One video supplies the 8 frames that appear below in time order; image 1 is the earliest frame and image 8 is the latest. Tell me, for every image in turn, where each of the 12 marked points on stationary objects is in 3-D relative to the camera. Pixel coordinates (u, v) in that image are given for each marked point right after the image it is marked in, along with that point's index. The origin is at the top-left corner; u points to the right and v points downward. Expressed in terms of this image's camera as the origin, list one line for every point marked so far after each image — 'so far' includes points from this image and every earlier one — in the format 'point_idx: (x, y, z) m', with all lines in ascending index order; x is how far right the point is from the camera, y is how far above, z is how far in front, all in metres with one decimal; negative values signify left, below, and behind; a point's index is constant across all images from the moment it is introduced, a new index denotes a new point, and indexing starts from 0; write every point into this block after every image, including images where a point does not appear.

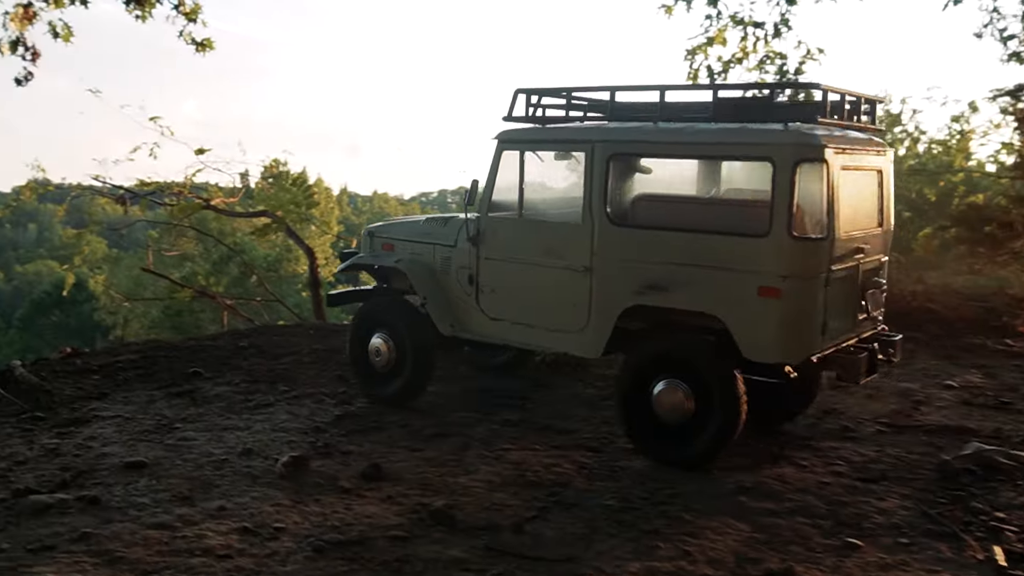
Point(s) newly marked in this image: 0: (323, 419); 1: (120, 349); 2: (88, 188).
0: (-1.1, -0.8, +6.0) m
1: (-3.1, -0.5, +8.1) m
2: (-6.3, +1.6, +14.9) m
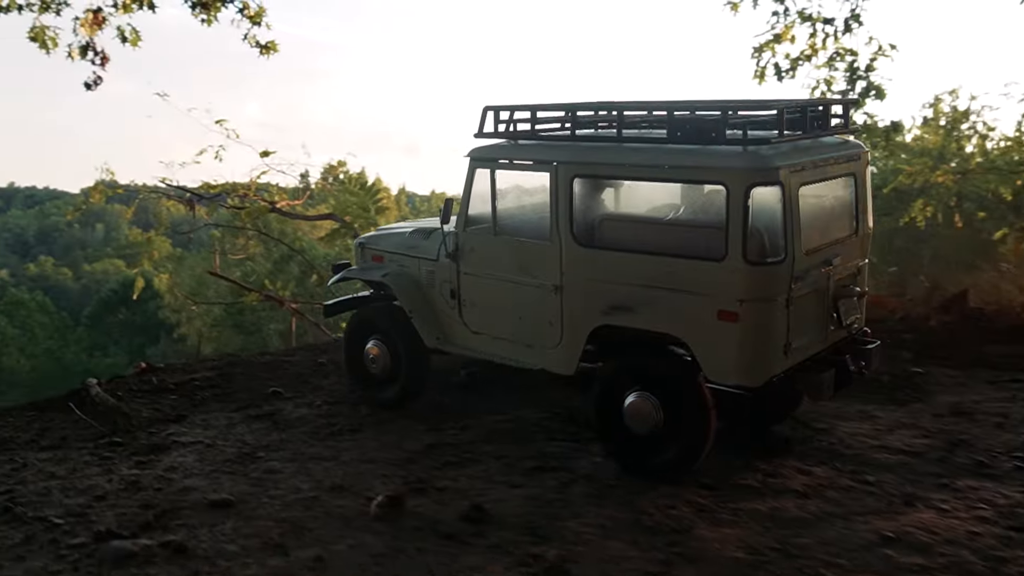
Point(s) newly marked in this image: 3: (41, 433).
0: (-0.6, -0.9, +5.7) m
1: (-2.5, -0.6, +7.8) m
2: (-5.2, +1.5, +14.8) m
3: (-2.8, -0.9, +6.1) m
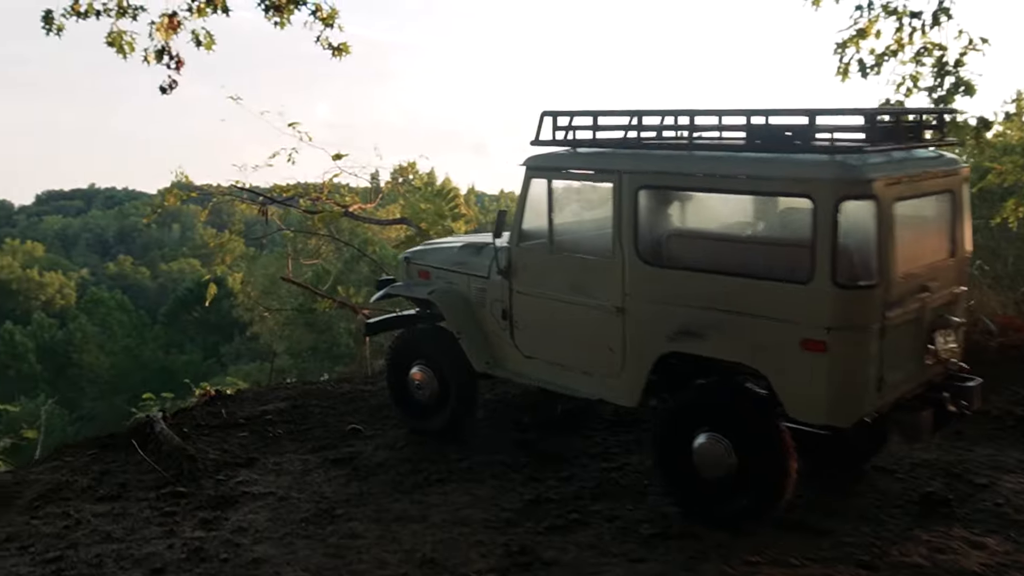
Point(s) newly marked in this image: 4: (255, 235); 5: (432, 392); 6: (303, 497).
0: (0.0, -1.1, +4.9) m
1: (-1.8, -0.8, +7.2) m
2: (-4.0, +1.3, +14.4) m
3: (-2.2, -1.0, +5.5) m
4: (-4.2, +0.9, +16.8) m
5: (-0.4, -0.6, +5.9) m
6: (-1.0, -1.0, +5.1) m
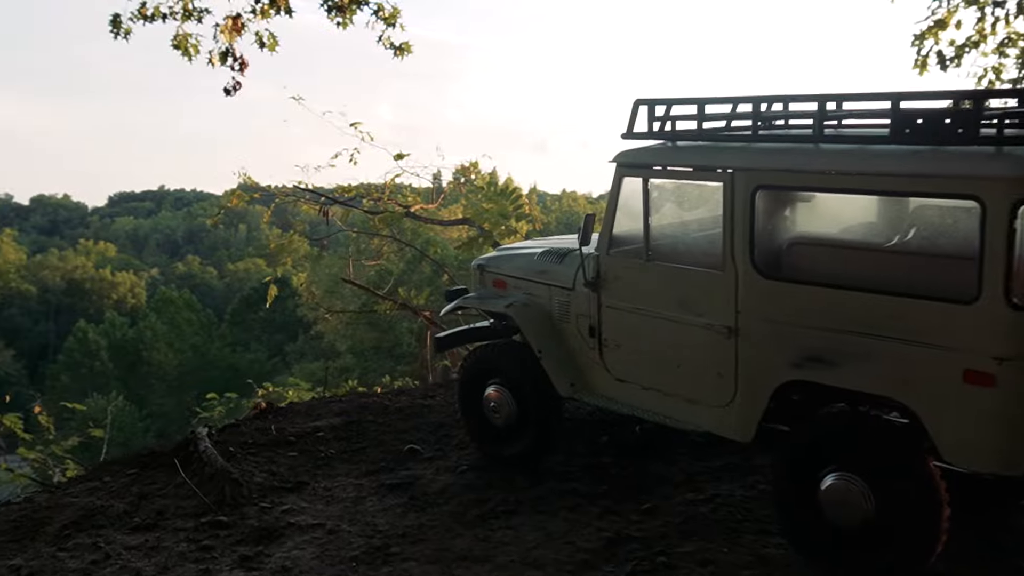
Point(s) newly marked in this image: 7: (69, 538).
0: (+0.3, -1.1, +4.4) m
1: (-1.3, -0.8, +6.8) m
2: (-3.1, +1.3, +14.0) m
3: (-1.9, -1.1, +5.1) m
4: (-3.2, +0.8, +16.5) m
5: (0.0, -0.7, +5.3) m
6: (-0.7, -1.1, +4.5) m
7: (-2.0, -1.2, +4.7) m
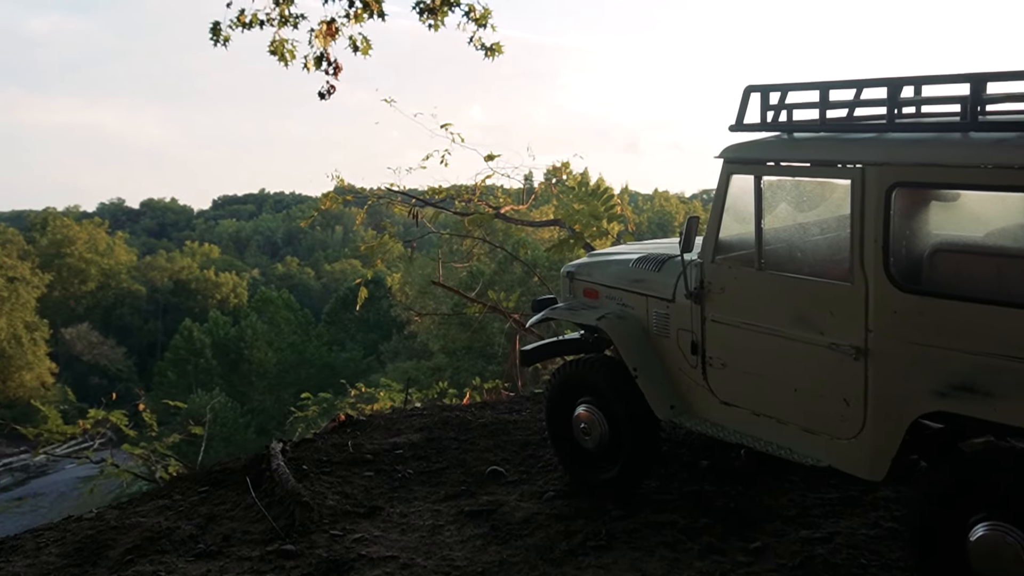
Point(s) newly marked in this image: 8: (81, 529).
0: (+0.7, -1.1, +3.9) m
1: (-0.7, -0.9, +6.4) m
2: (-1.9, +1.2, +13.8) m
3: (-1.5, -1.1, +4.8) m
4: (-1.7, +0.8, +16.2) m
5: (+0.4, -0.7, +4.9) m
6: (-0.3, -1.1, +4.1) m
7: (-1.7, -1.2, +4.4) m
8: (-2.1, -1.2, +5.0) m
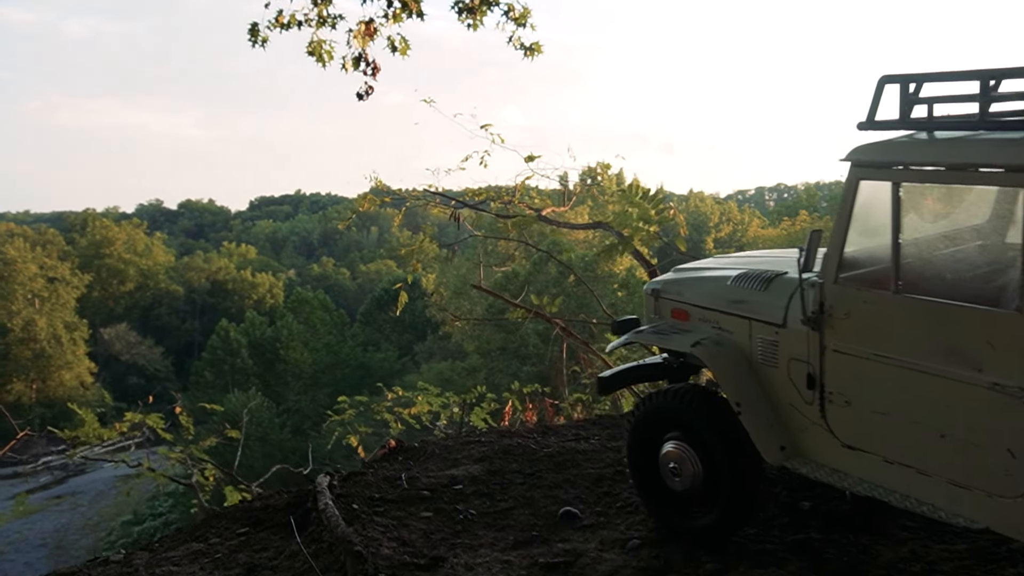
0: (+1.0, -1.2, +3.3) m
1: (-0.3, -0.9, +5.8) m
2: (-1.2, +1.1, +13.3) m
3: (-1.1, -1.2, +4.2) m
4: (-1.0, +0.7, +15.7) m
5: (+0.8, -0.8, +4.3) m
6: (0.0, -1.2, +3.6) m
7: (-1.3, -1.3, +3.9) m
8: (-1.8, -1.3, +4.5) m
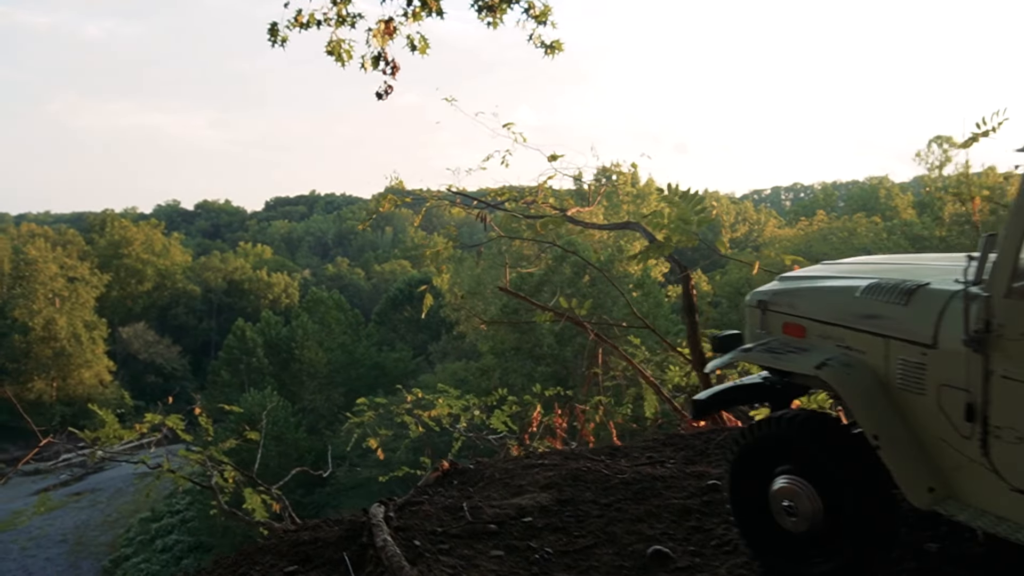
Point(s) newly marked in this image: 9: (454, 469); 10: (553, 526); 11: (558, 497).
0: (+1.3, -1.3, +2.7) m
1: (0.0, -1.0, +5.3) m
2: (-0.7, +1.1, +12.8) m
3: (-0.8, -1.3, +3.7) m
4: (-0.5, +0.7, +15.2) m
5: (+1.1, -0.8, +3.7) m
6: (+0.3, -1.3, +3.0) m
7: (-1.0, -1.3, +3.3) m
8: (-1.5, -1.3, +4.0) m
9: (-0.3, -1.0, +5.6) m
10: (+0.2, -1.1, +4.5) m
11: (+0.2, -1.0, +4.9) m
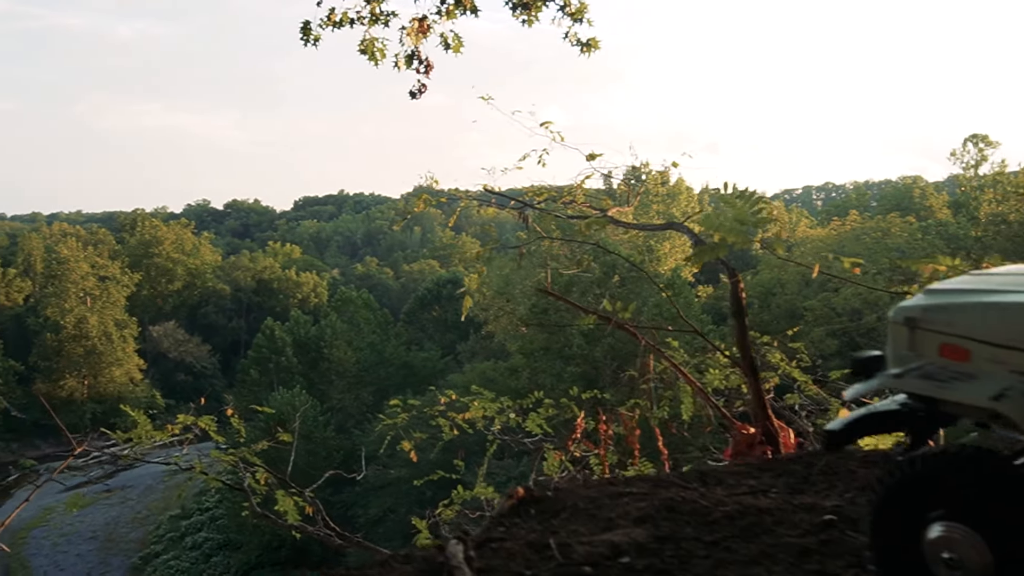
0: (+1.6, -1.3, +2.1) m
1: (+0.5, -1.0, +4.8) m
2: (-0.1, +1.1, +12.3) m
3: (-0.4, -1.3, +3.2) m
4: (+0.2, +0.6, +14.7) m
5: (+1.5, -0.9, +3.2) m
6: (+0.6, -1.3, +2.5) m
7: (-0.7, -1.4, +2.9) m
8: (-1.1, -1.4, +3.5) m
9: (+0.1, -1.1, +5.1) m
10: (+0.6, -1.1, +4.0) m
11: (+0.6, -1.1, +4.4) m
